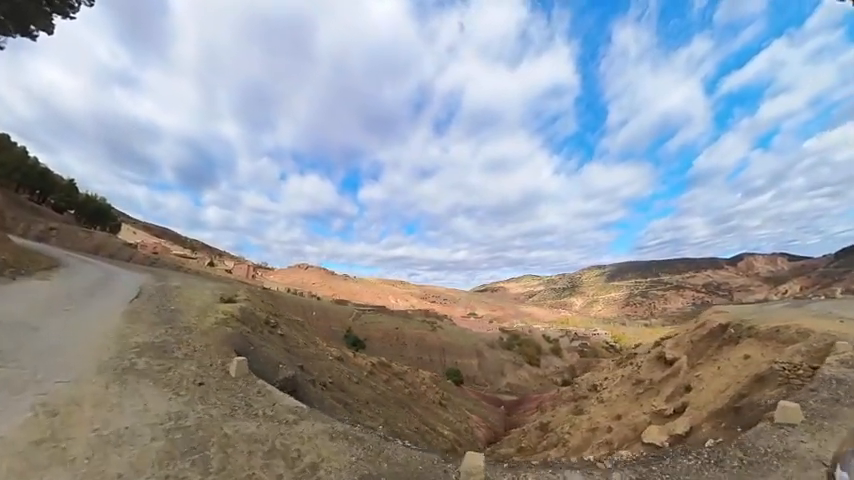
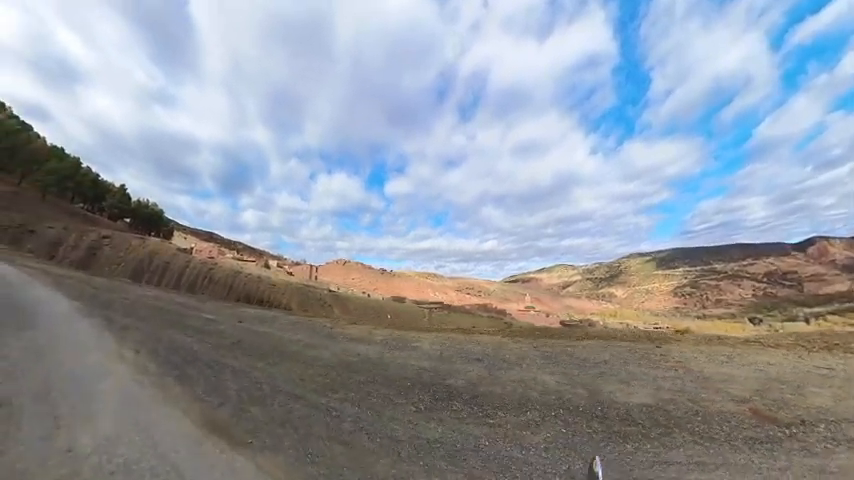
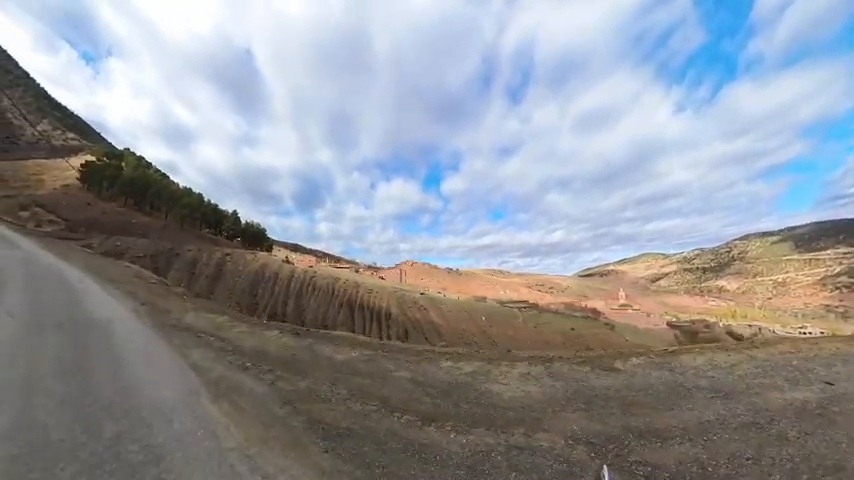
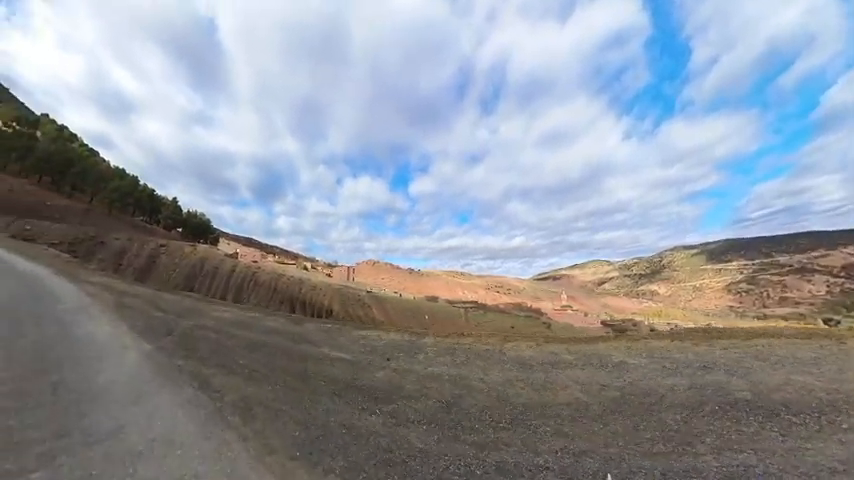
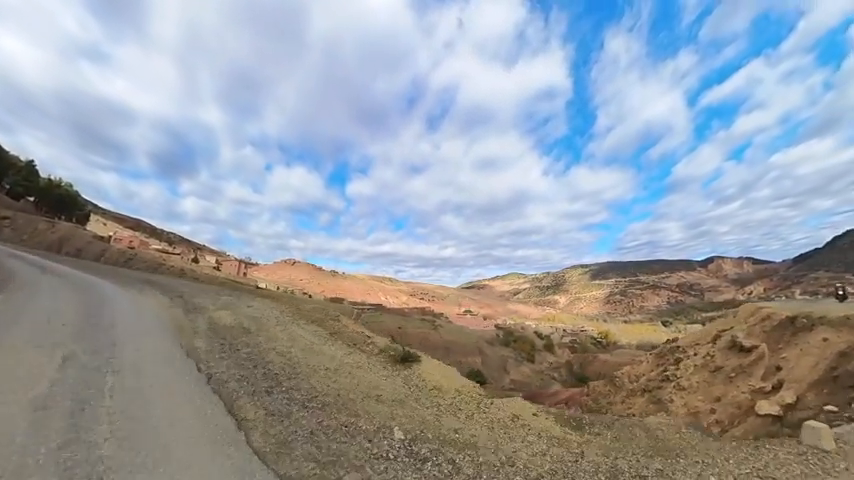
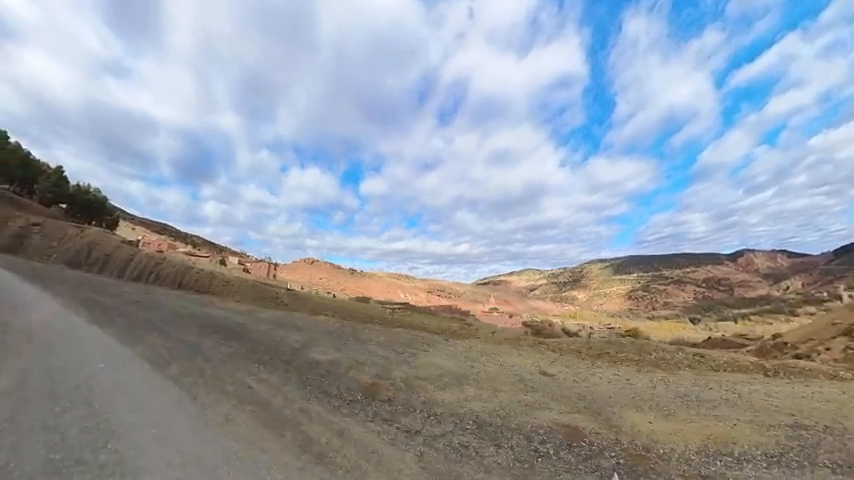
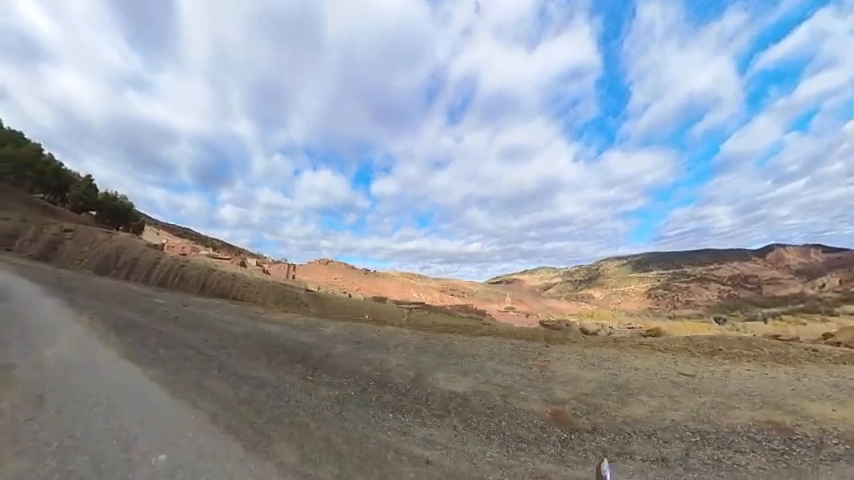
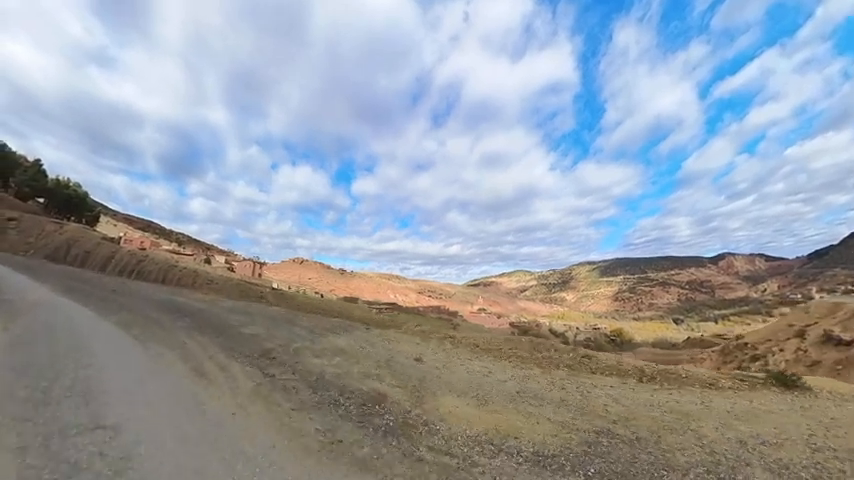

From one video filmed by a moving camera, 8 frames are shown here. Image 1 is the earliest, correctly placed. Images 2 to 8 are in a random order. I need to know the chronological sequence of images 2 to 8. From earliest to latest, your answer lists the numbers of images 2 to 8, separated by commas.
5, 8, 6, 7, 2, 4, 3
